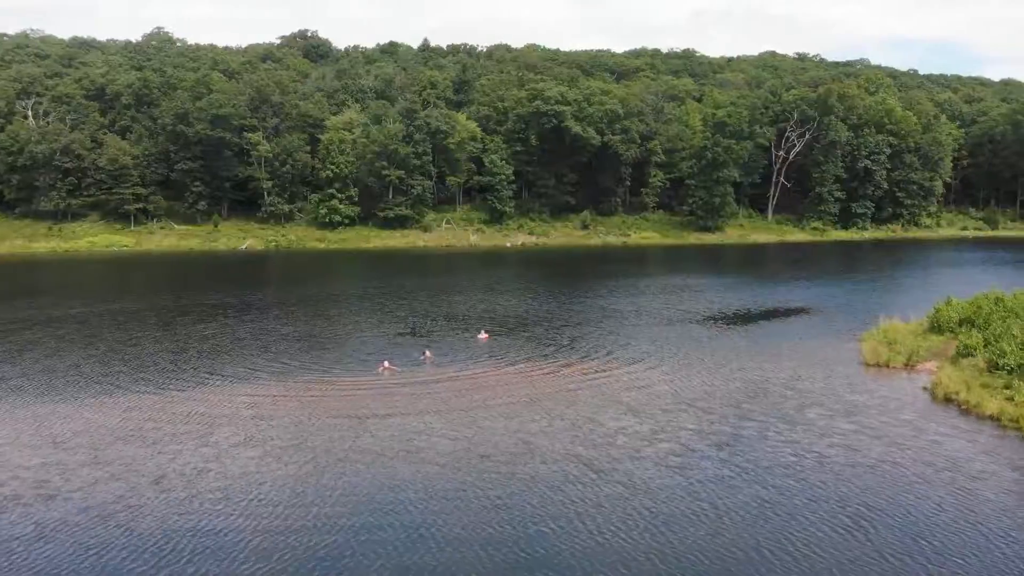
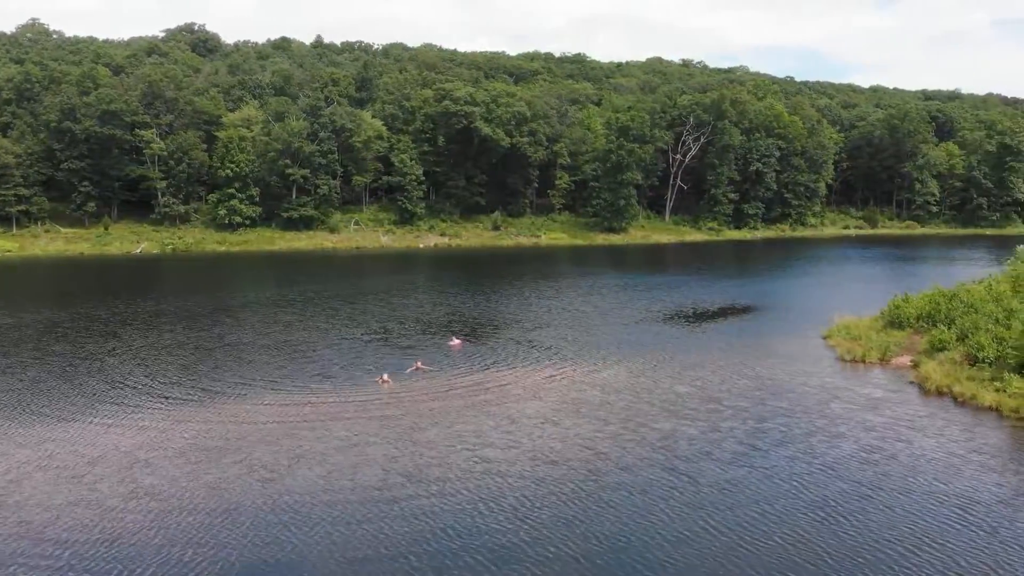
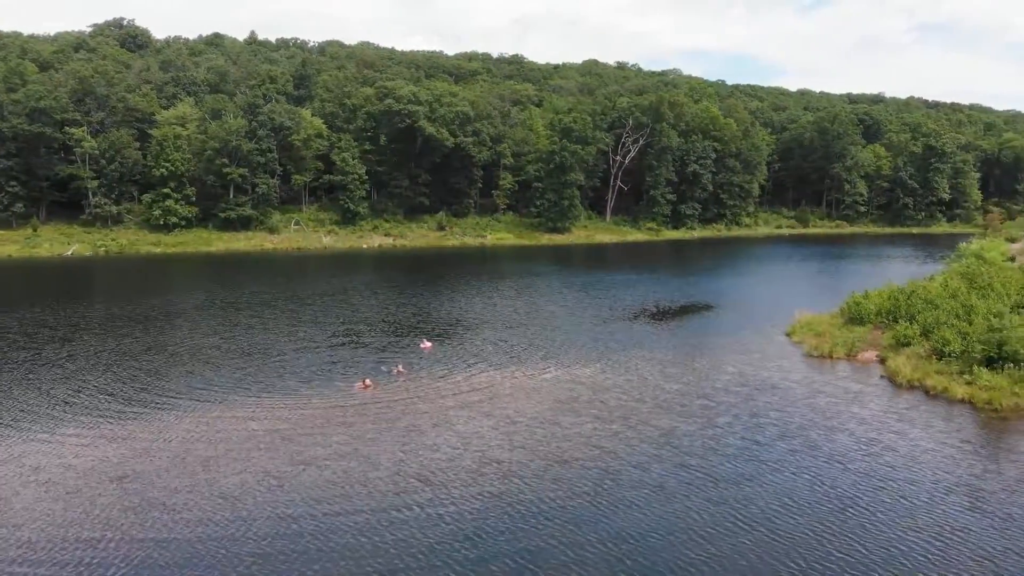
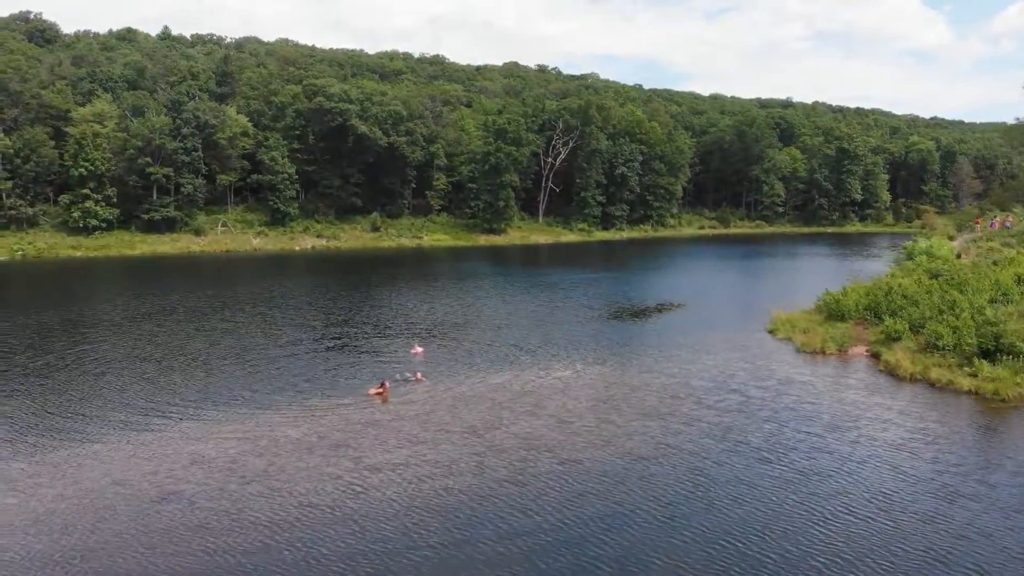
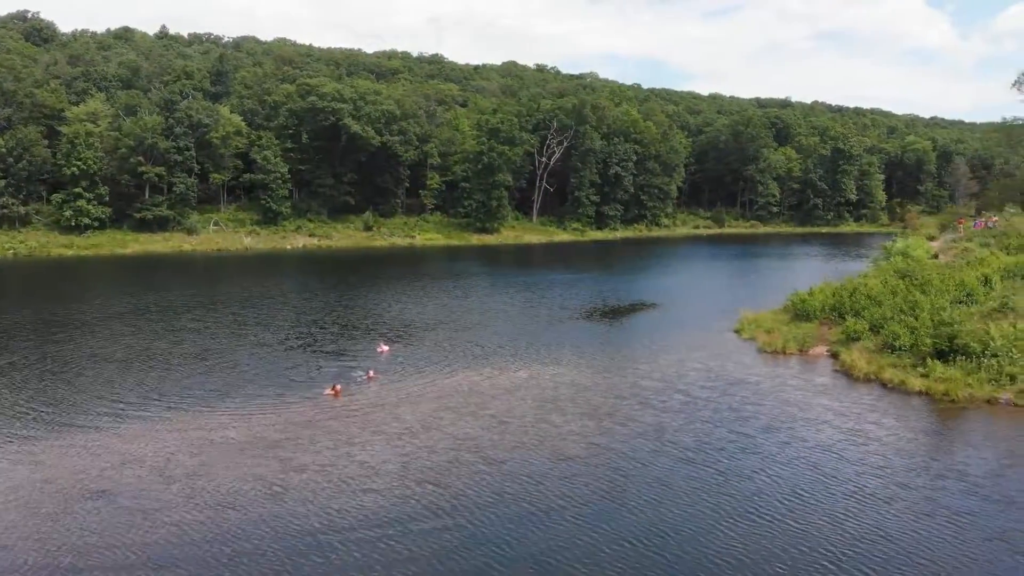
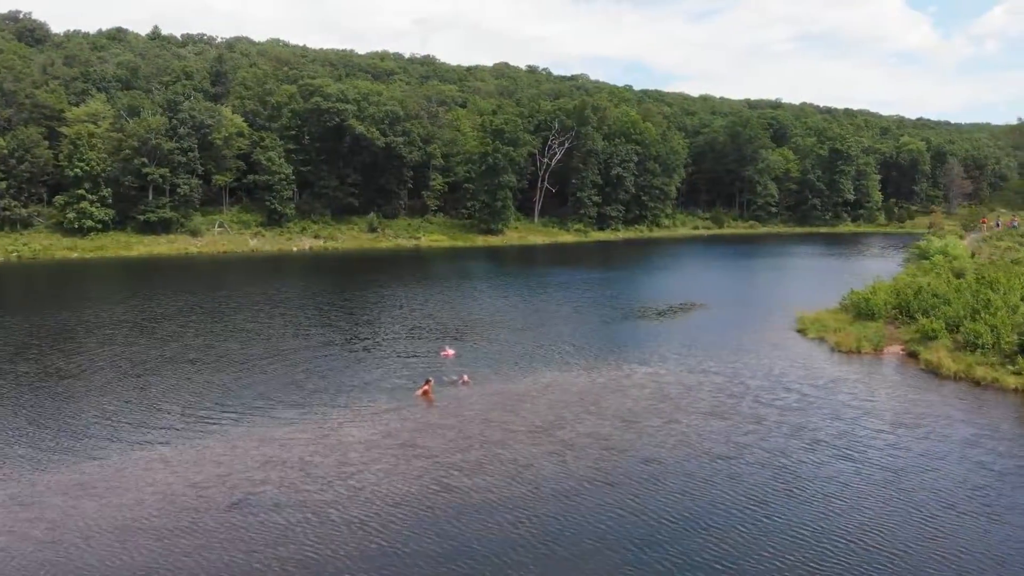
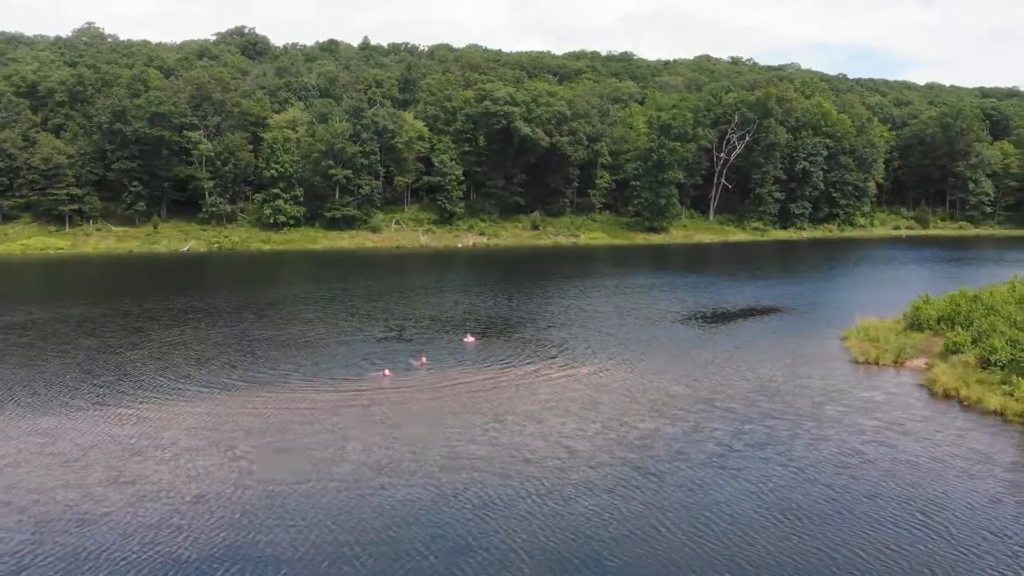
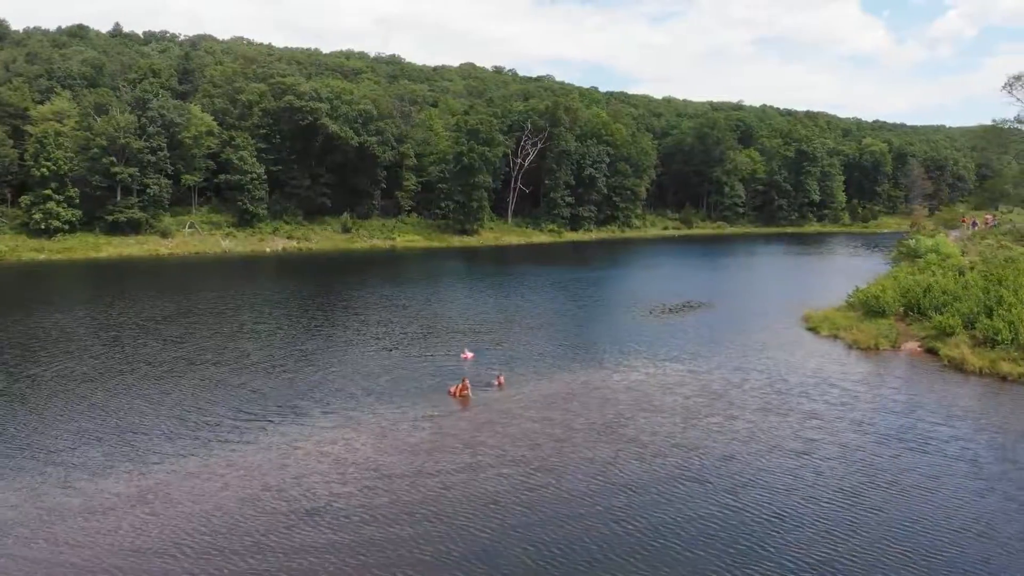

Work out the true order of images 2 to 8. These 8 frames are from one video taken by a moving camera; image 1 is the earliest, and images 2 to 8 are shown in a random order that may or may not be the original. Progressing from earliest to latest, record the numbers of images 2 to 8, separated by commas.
7, 2, 3, 5, 4, 6, 8
